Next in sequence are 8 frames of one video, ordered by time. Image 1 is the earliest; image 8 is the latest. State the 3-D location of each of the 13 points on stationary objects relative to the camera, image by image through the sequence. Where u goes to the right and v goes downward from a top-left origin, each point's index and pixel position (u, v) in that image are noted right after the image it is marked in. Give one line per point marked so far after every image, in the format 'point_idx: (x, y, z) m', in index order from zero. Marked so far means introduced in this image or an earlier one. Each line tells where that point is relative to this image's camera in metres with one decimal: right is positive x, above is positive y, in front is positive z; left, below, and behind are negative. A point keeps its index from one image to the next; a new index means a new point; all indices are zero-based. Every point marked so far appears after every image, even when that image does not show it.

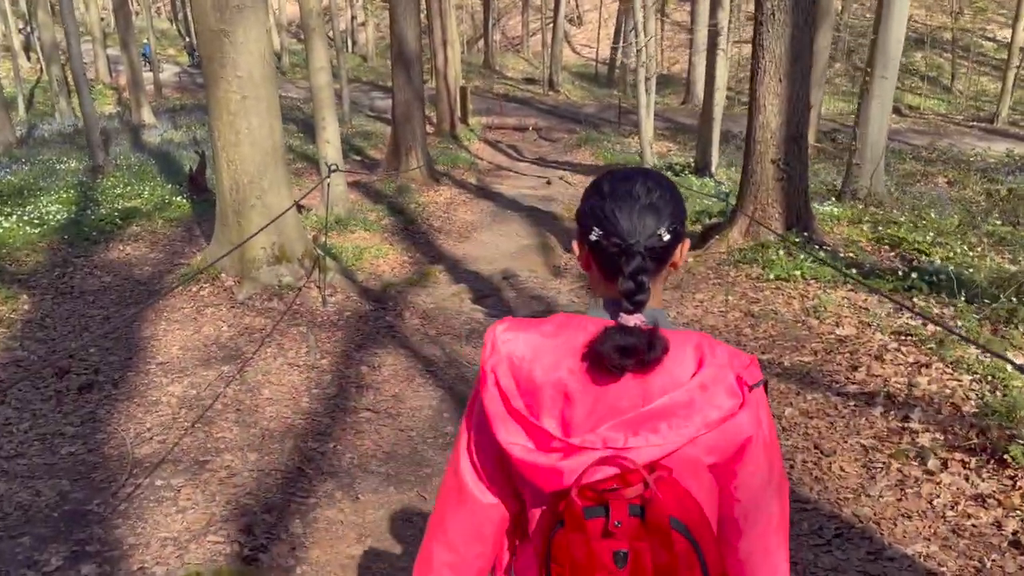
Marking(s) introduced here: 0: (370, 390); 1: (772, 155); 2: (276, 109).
0: (-1.2, -0.8, +6.8) m
1: (+3.2, +1.6, +10.4) m
2: (-2.4, +1.8, +8.4) m
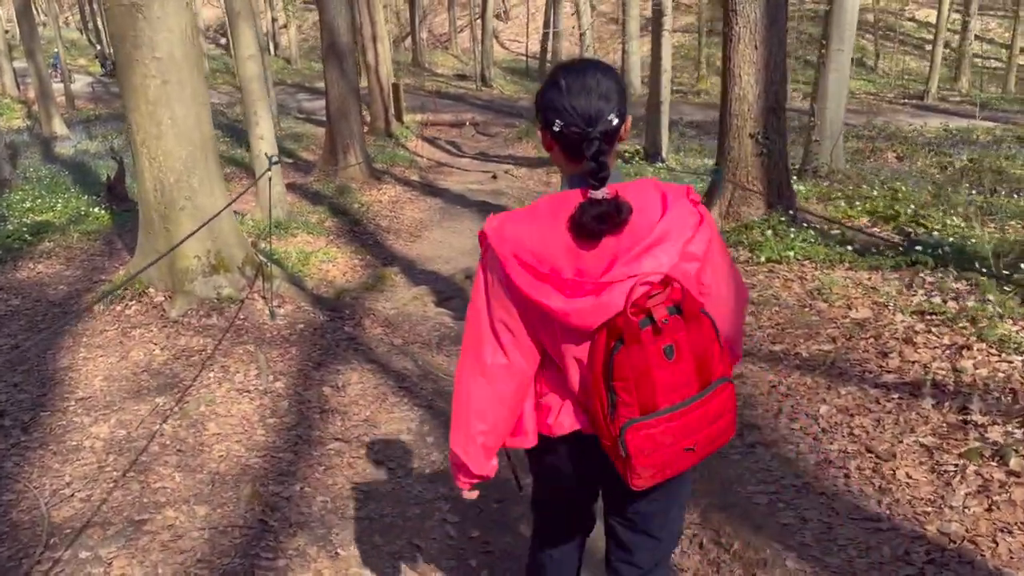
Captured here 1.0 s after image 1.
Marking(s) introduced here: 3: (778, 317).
0: (-1.2, -0.9, +5.8) m
1: (+2.7, +1.8, +9.7) m
2: (-2.7, +1.7, +7.3) m
3: (+2.3, -0.2, +7.3) m
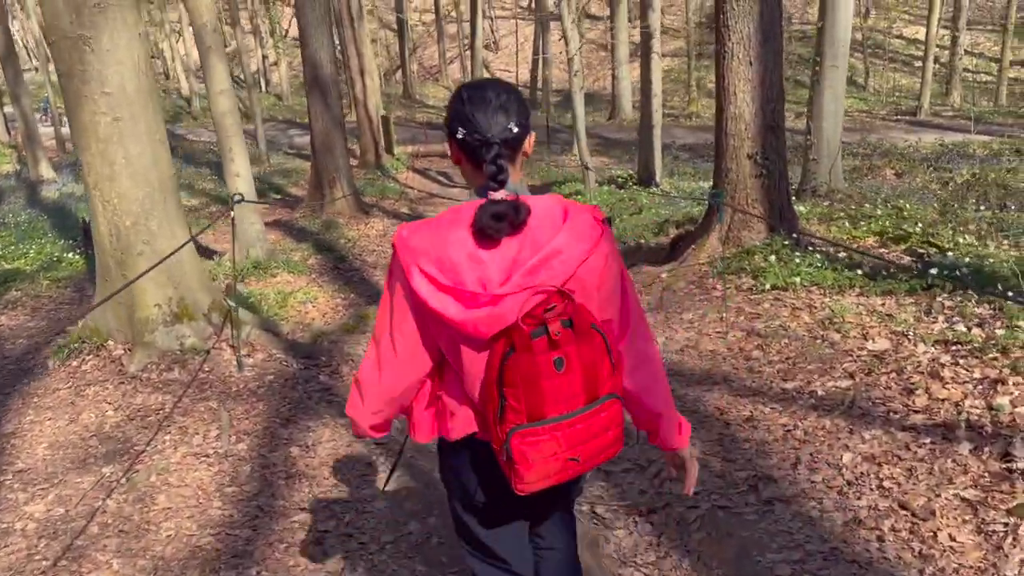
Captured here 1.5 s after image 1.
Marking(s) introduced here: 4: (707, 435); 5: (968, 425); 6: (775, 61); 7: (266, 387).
0: (-1.3, -1.2, +5.2) m
1: (+2.6, +1.5, +9.2) m
2: (-2.8, +1.3, +6.8) m
3: (+2.2, -0.5, +6.8) m
4: (+1.3, -1.0, +5.6) m
5: (+2.6, -0.8, +4.9) m
6: (+2.8, +2.5, +9.1) m
7: (-1.9, -0.8, +6.5) m
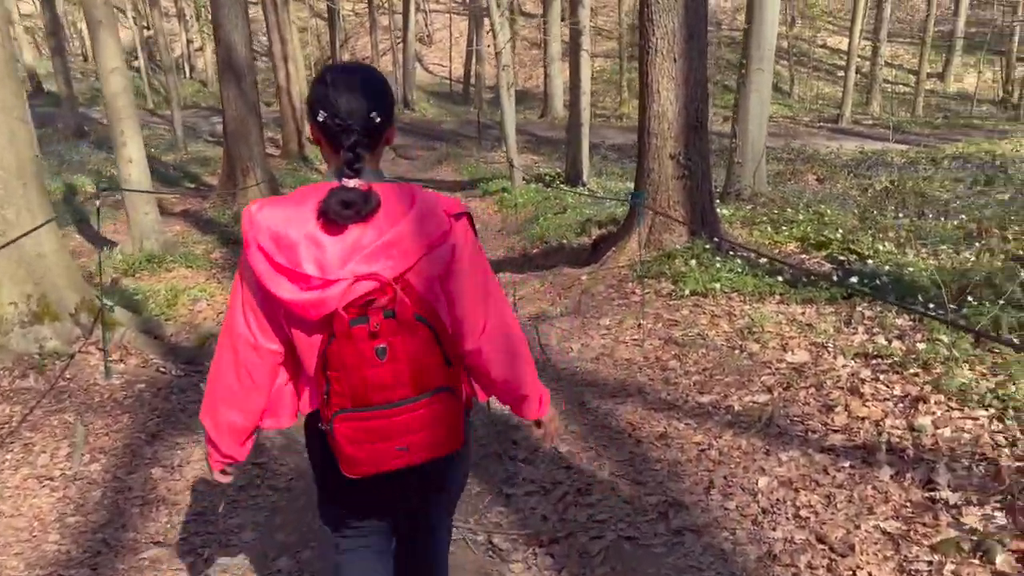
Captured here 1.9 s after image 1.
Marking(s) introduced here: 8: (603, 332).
0: (-1.9, -1.2, +4.6) m
1: (+1.7, +1.5, +8.9) m
2: (-3.5, +1.3, +6.0) m
3: (+1.5, -0.6, +6.4) m
4: (+0.6, -1.0, +5.2) m
5: (+2.0, -0.9, +4.6) m
6: (+1.9, +2.4, +8.8) m
7: (-2.6, -0.8, +5.8) m
8: (+0.8, -0.4, +7.6) m
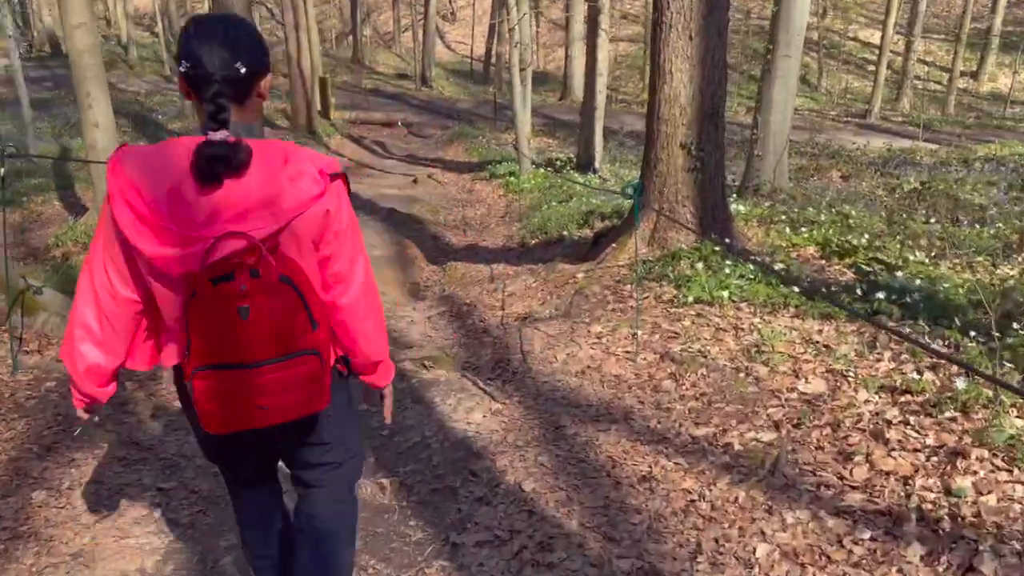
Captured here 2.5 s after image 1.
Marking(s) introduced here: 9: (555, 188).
0: (-2.2, -1.1, +3.8) m
1: (+1.6, +1.4, +8.0) m
2: (-3.6, +1.4, +5.2) m
3: (+1.3, -0.6, +5.6) m
4: (+0.4, -1.1, +4.4) m
5: (+1.8, -1.0, +3.7) m
6: (+1.9, +2.3, +7.8) m
7: (-2.8, -0.7, +5.0) m
8: (+0.6, -0.4, +6.7) m
9: (+0.9, +2.0, +16.7) m
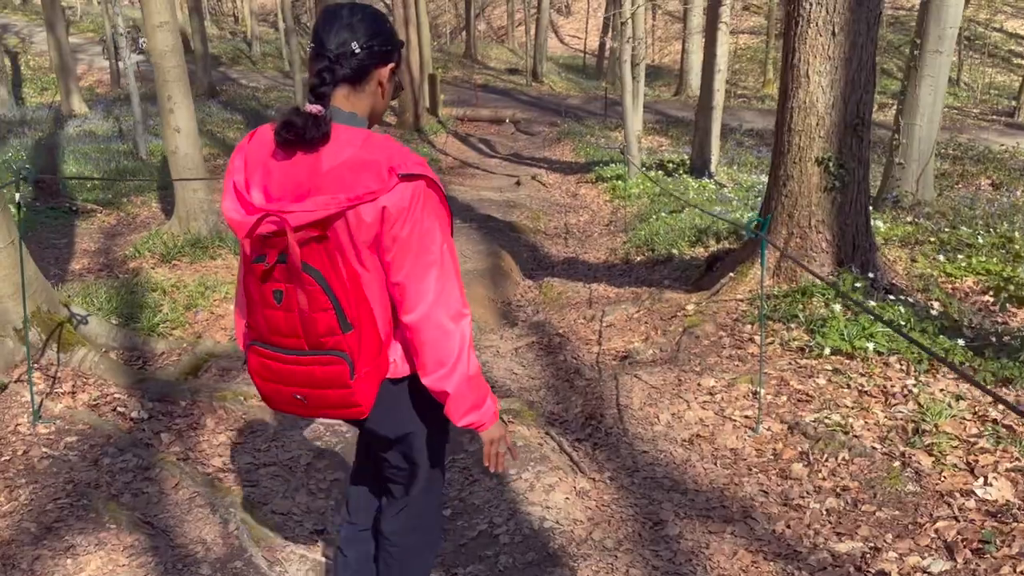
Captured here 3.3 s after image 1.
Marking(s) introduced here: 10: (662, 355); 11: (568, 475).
0: (-1.9, -1.4, +3.1) m
1: (+2.4, +1.1, +6.7) m
2: (-3.1, +1.2, +4.7) m
3: (+1.8, -1.0, +4.4) m
4: (+0.7, -1.4, +3.3) m
5: (+2.0, -1.4, +2.5) m
6: (+2.8, +2.0, +6.6) m
7: (-2.4, -0.9, +4.4) m
8: (+1.3, -0.7, +5.7) m
9: (+2.8, +1.7, +15.5) m
10: (+1.2, -0.5, +6.7) m
11: (+0.3, -1.1, +4.9) m
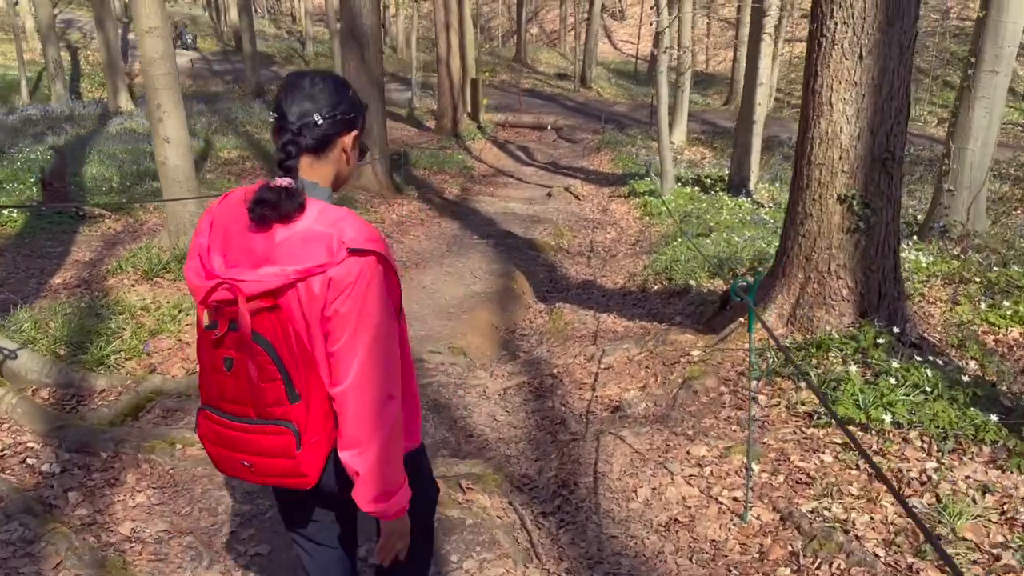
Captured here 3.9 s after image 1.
0: (-2.3, -1.6, +2.6) m
1: (+2.3, +0.7, +6.0) m
2: (-3.3, +1.0, +4.2) m
3: (+1.4, -1.3, +3.7) m
4: (+0.3, -1.7, +2.7) m
5: (+1.6, -1.7, +1.8) m
6: (+2.7, +1.6, +5.8) m
7: (-2.7, -1.1, +3.9) m
8: (+1.1, -1.1, +5.0) m
9: (+3.2, +1.3, +14.7) m
10: (+1.0, -0.9, +6.0) m
11: (0.0, -1.4, +4.2) m
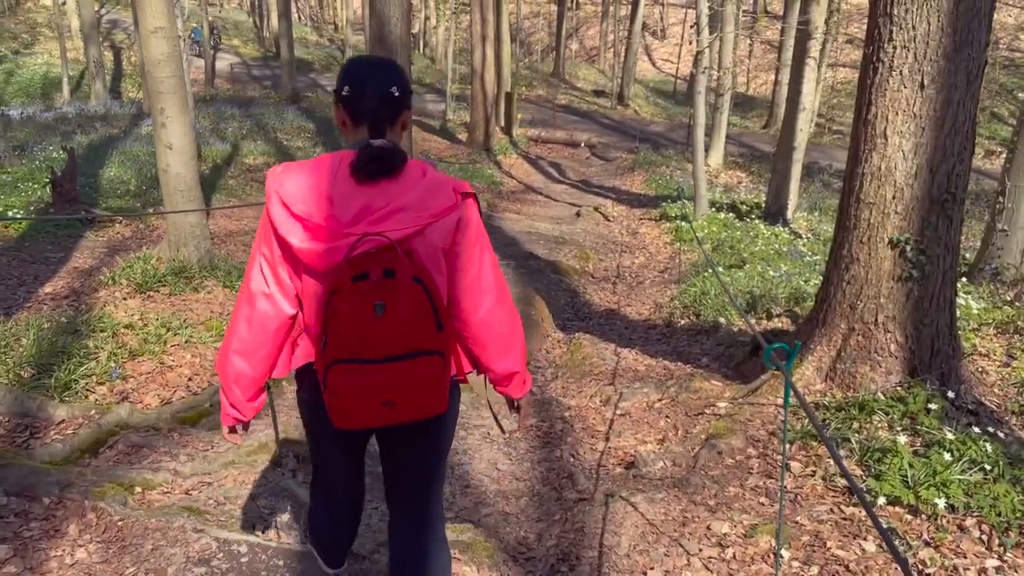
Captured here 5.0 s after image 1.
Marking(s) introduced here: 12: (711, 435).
0: (-2.4, -1.7, +2.1) m
1: (+2.4, +0.4, +5.3) m
2: (-3.3, +1.0, +3.8) m
3: (+1.4, -1.6, +3.1) m
4: (+0.2, -1.9, +2.1) m
5: (+1.4, -2.0, +1.1) m
6: (+2.8, +1.2, +5.1) m
7: (-2.7, -1.2, +3.4) m
8: (+1.0, -1.3, +4.3) m
9: (+3.6, +0.8, +14.0) m
10: (+1.0, -1.2, +5.4) m
11: (0.0, -1.6, +3.6) m
12: (+1.3, -1.0, +5.6) m
